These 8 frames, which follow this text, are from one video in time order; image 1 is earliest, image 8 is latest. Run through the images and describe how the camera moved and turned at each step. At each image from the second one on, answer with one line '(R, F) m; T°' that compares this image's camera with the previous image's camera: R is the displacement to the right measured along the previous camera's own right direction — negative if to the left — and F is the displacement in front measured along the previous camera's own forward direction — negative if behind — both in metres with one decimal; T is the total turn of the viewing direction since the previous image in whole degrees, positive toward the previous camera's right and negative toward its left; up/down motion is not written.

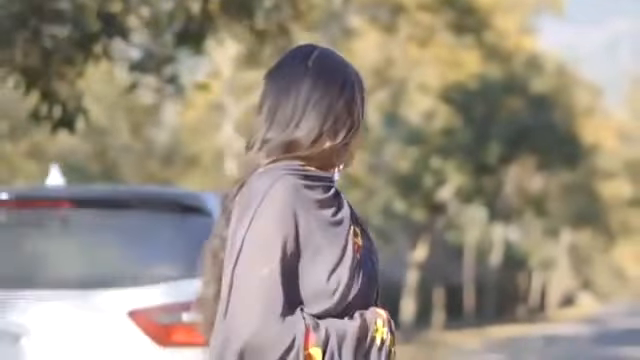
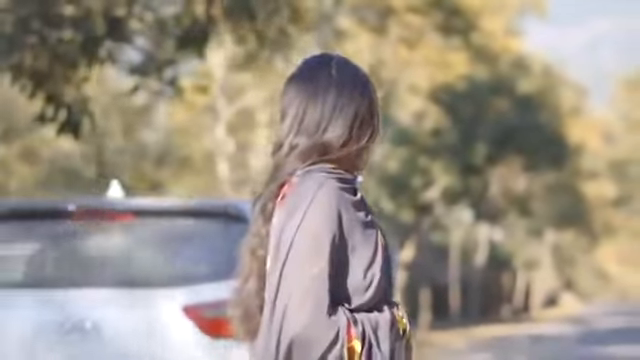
(-0.2, -0.3) m; +1°
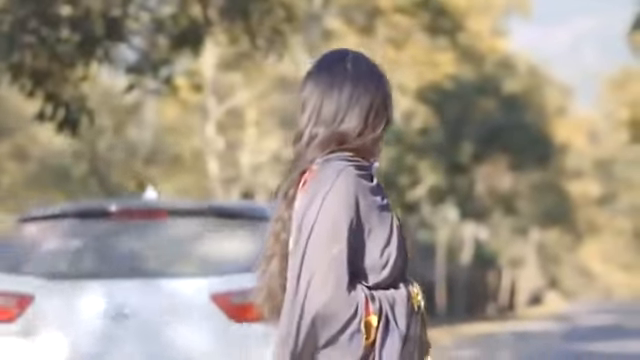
(-0.1, -0.3) m; +1°
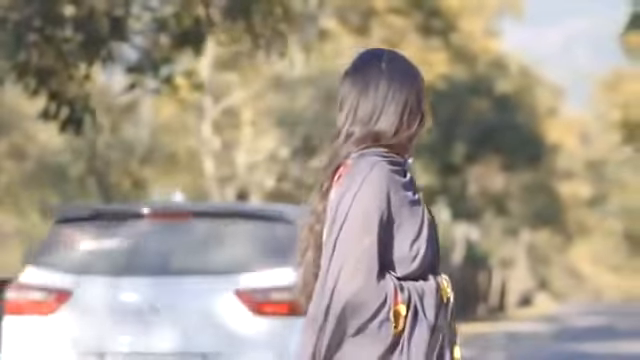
(-0.1, -0.2) m; 0°
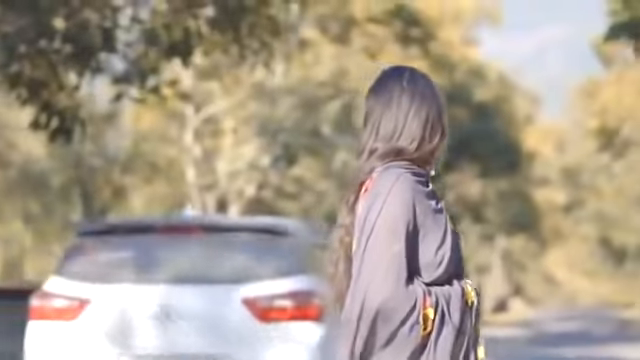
(-0.1, -0.2) m; +1°
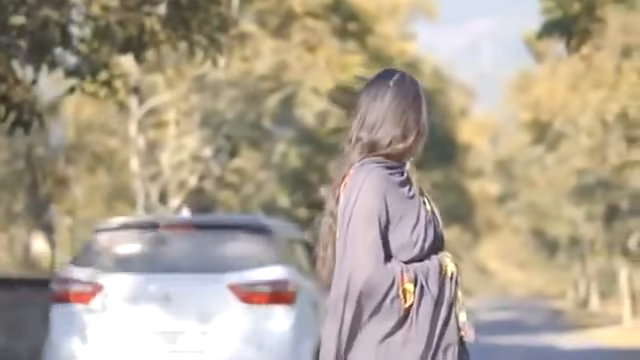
(-0.1, -0.7) m; +2°
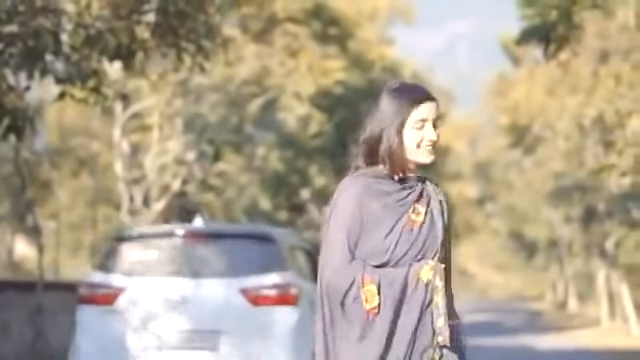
(-0.1, -0.4) m; +1°
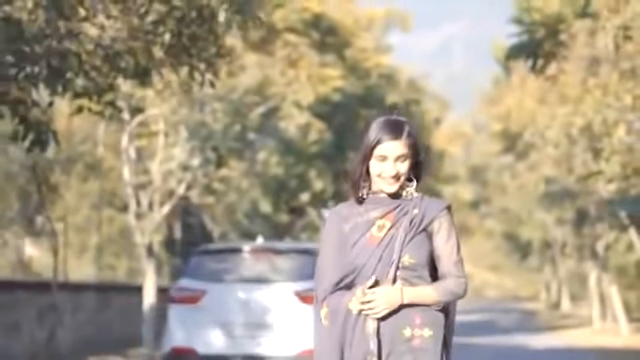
(-0.1, -1.3) m; 0°
